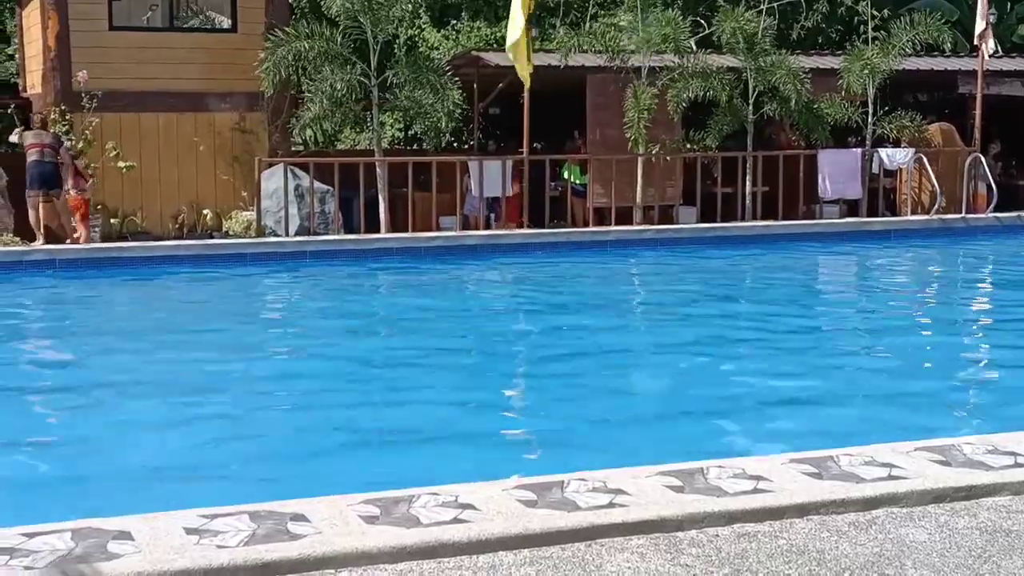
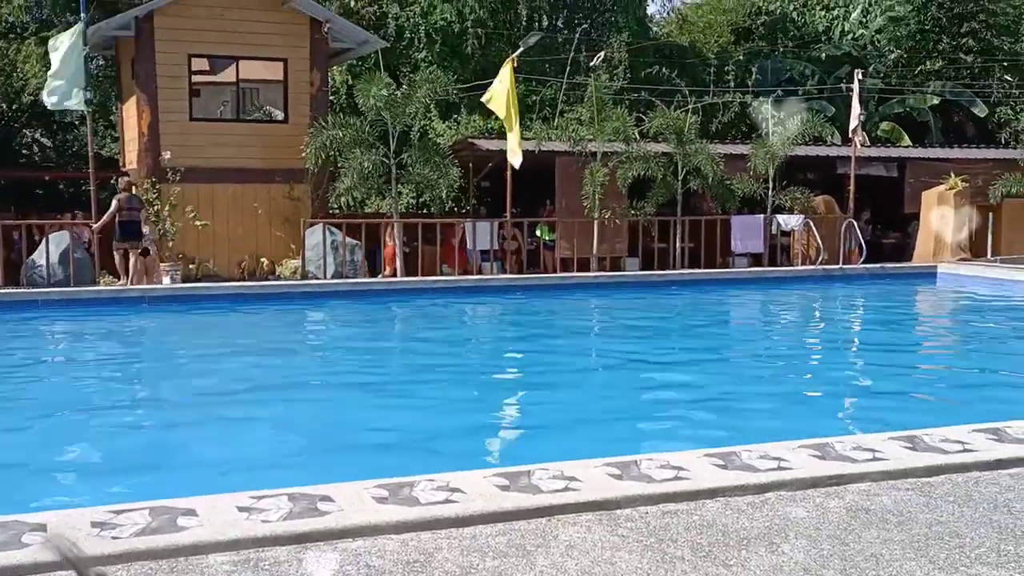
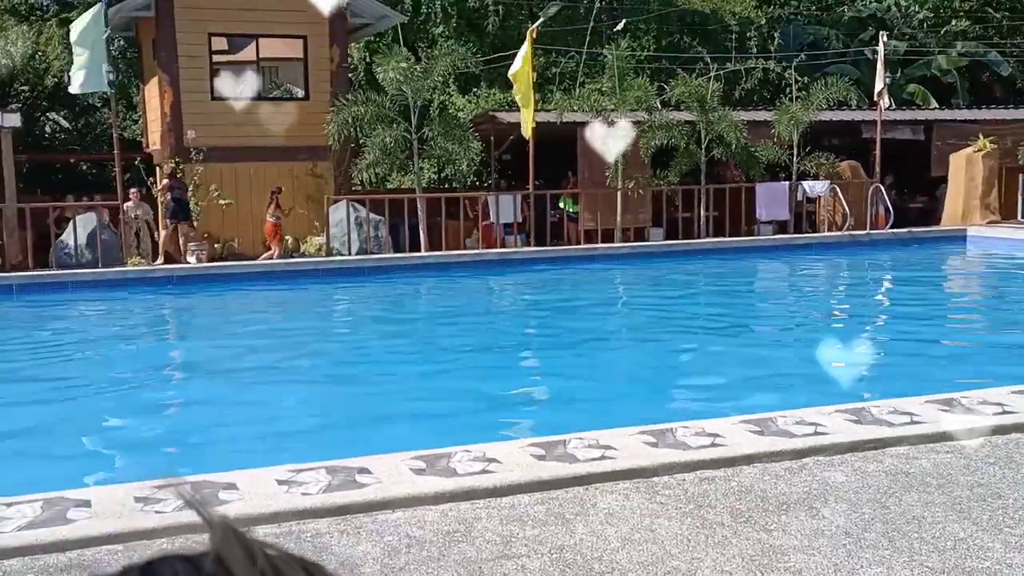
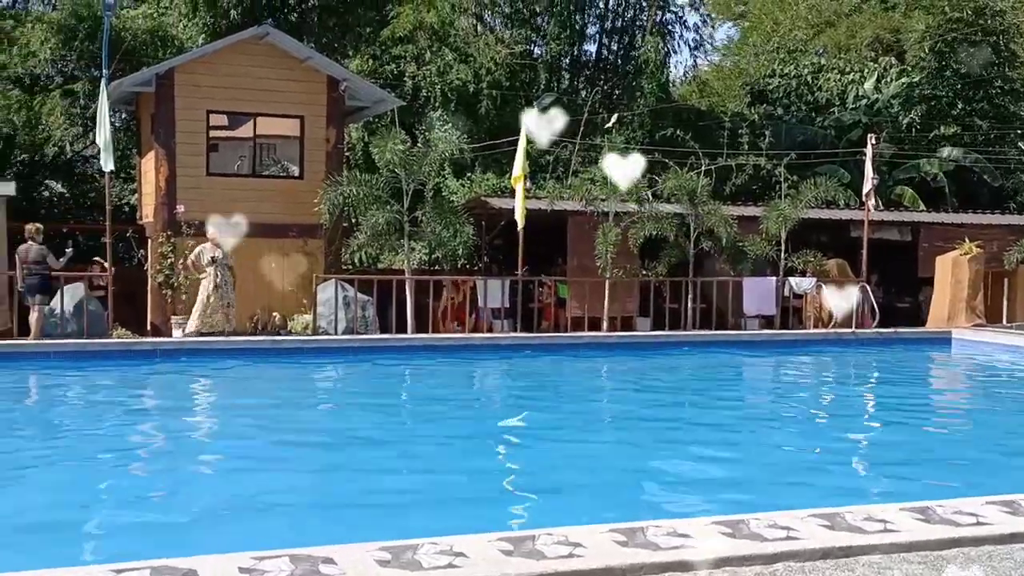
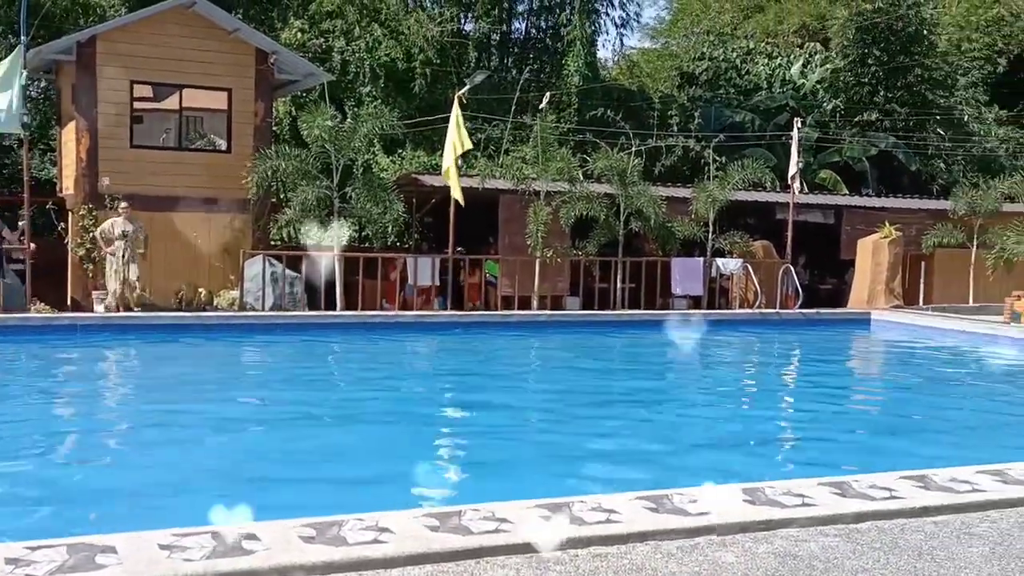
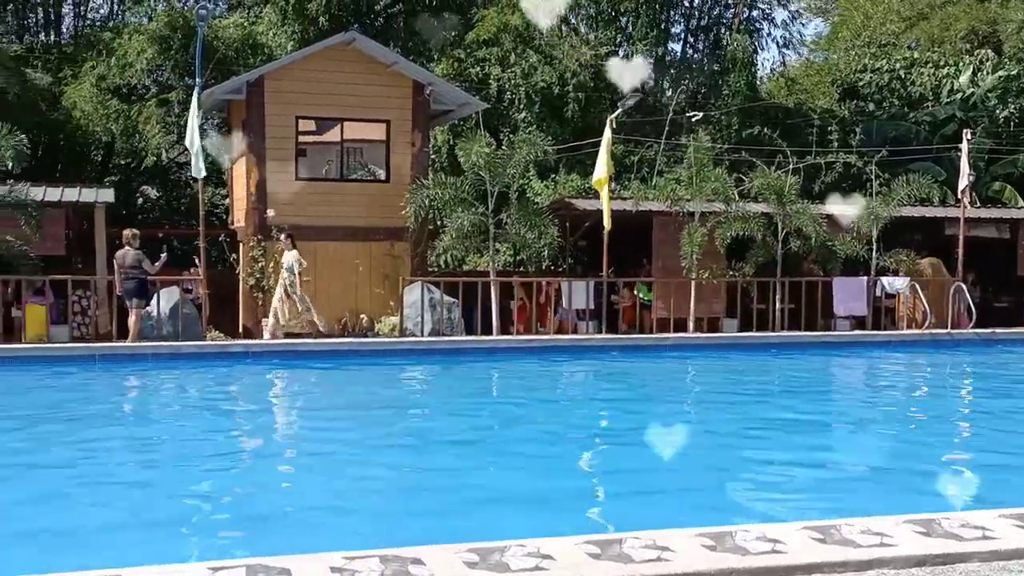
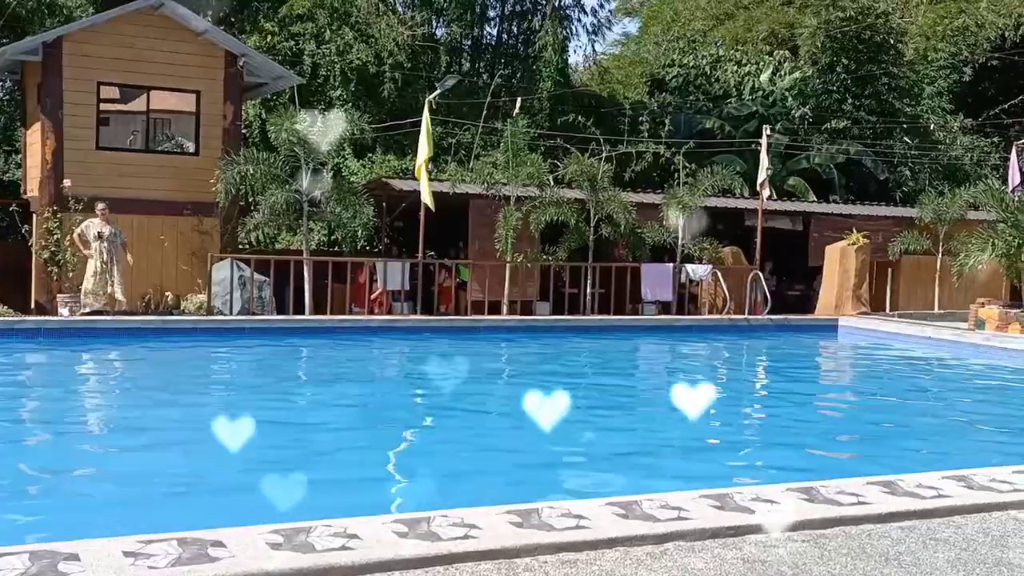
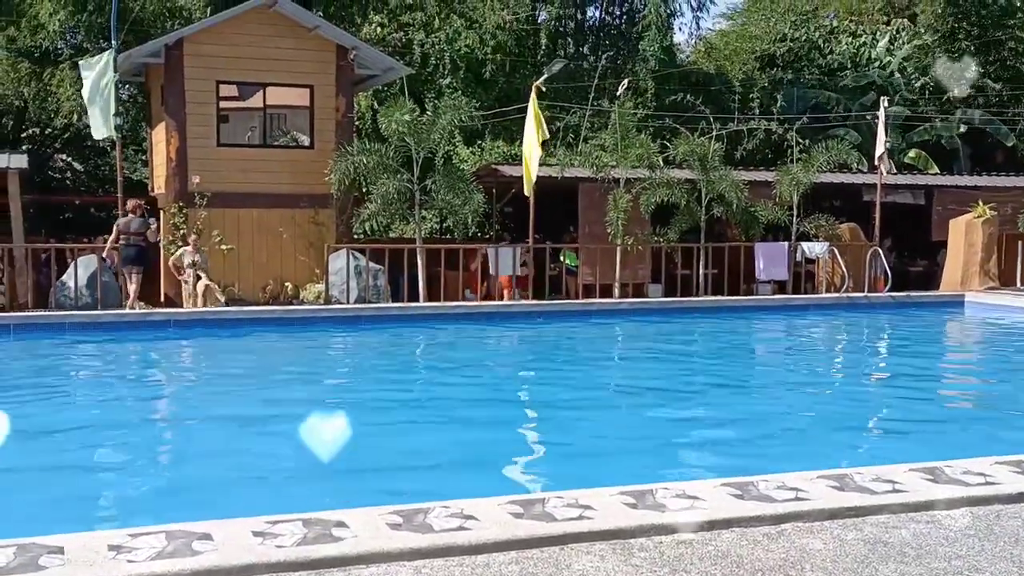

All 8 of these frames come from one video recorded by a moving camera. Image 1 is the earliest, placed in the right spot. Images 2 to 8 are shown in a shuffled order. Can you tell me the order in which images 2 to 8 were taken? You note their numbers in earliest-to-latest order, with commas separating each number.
3, 2, 8, 5, 7, 4, 6
